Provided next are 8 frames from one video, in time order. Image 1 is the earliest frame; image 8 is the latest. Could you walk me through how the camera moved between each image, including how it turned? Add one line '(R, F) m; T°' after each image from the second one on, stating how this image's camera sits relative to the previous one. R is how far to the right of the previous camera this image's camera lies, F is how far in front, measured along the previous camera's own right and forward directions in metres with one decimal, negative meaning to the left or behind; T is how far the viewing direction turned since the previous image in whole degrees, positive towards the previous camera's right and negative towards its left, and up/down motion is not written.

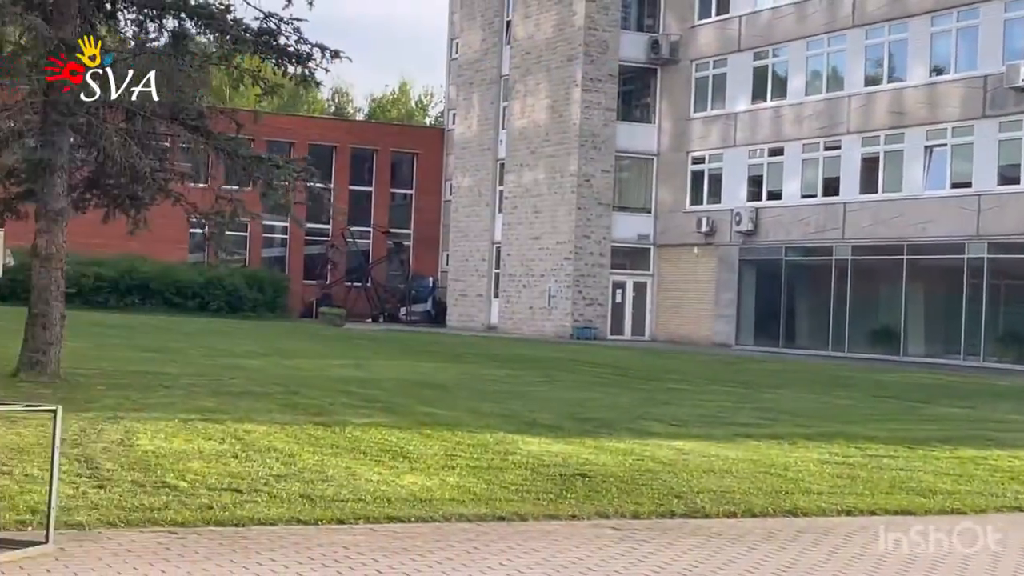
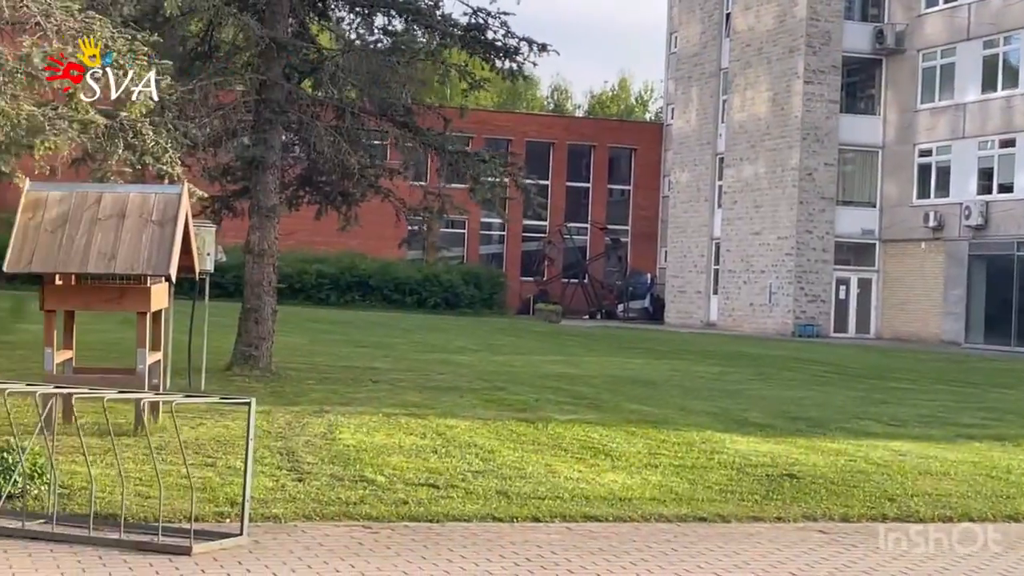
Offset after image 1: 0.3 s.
(+0.1, +0.2) m; -8°
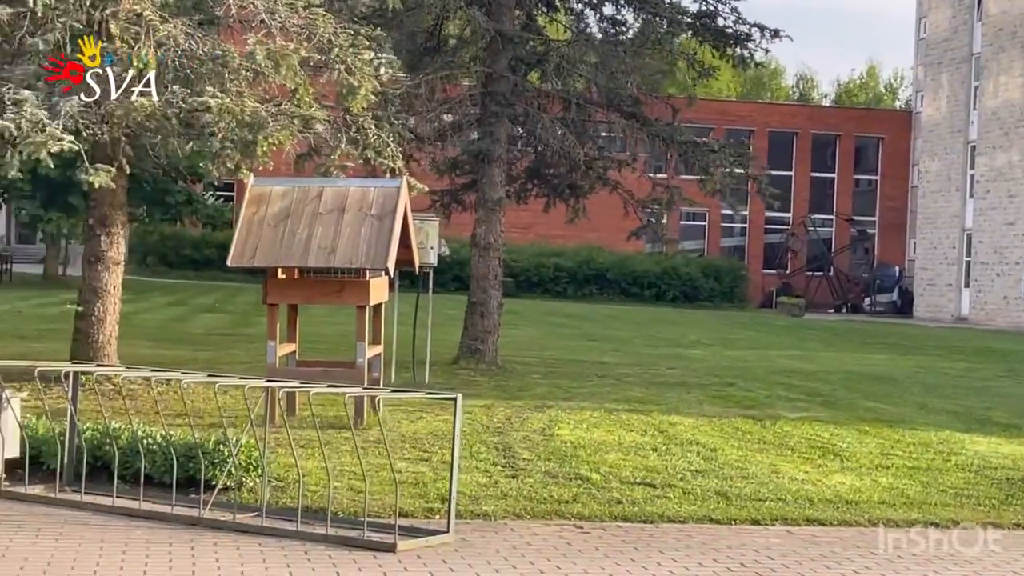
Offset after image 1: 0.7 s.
(+0.2, +0.2) m; -9°
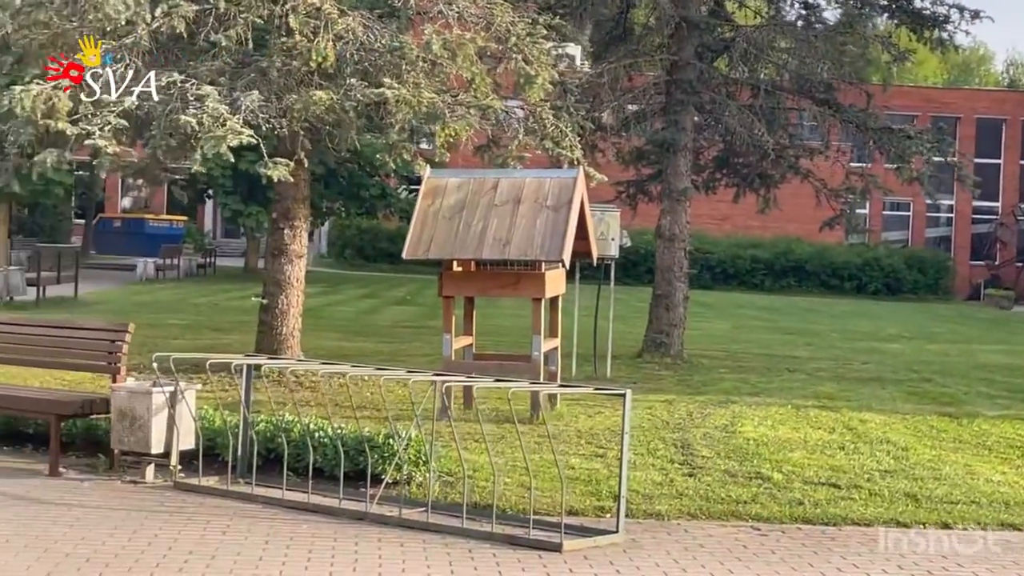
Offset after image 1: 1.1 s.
(+0.1, +0.2) m; -7°
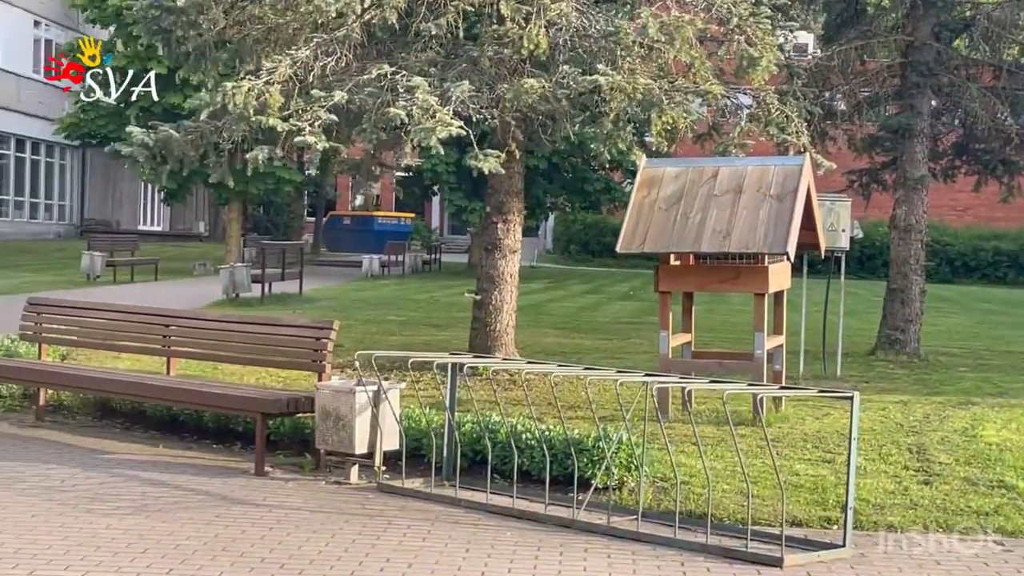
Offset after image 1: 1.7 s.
(+0.1, +0.5) m; -8°
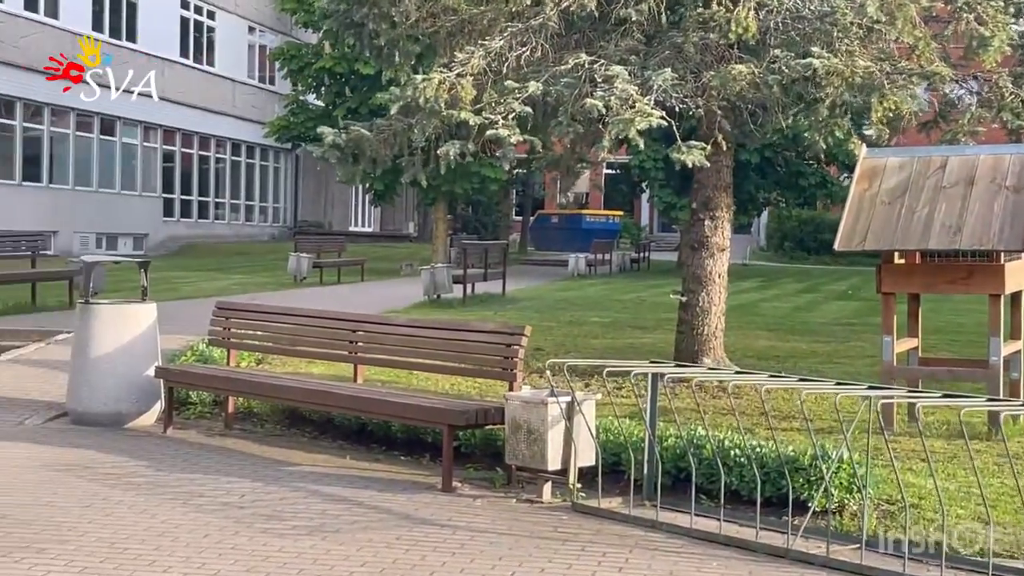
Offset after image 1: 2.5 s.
(0.0, +0.6) m; -8°
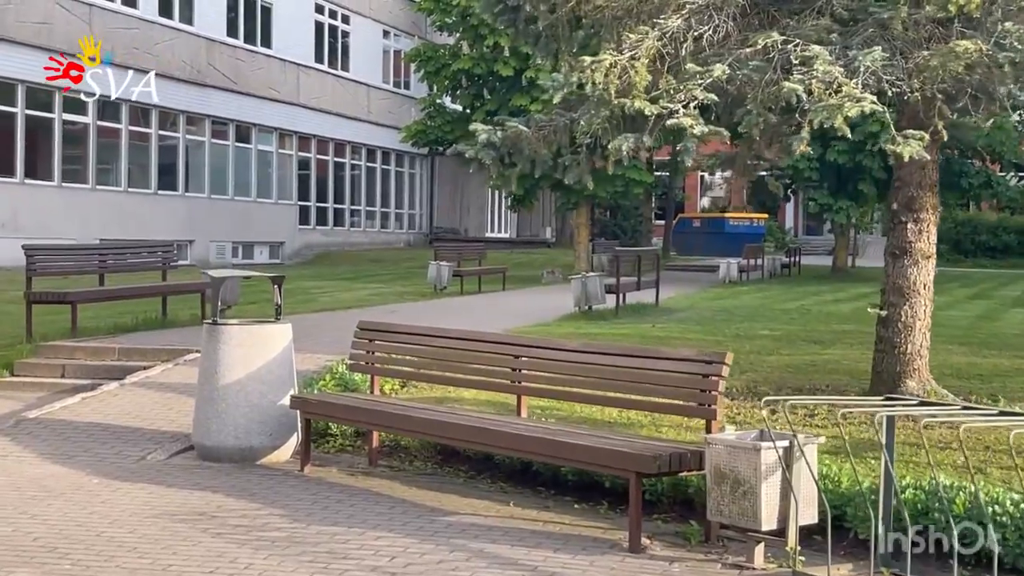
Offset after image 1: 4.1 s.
(-0.3, +1.3) m; -5°
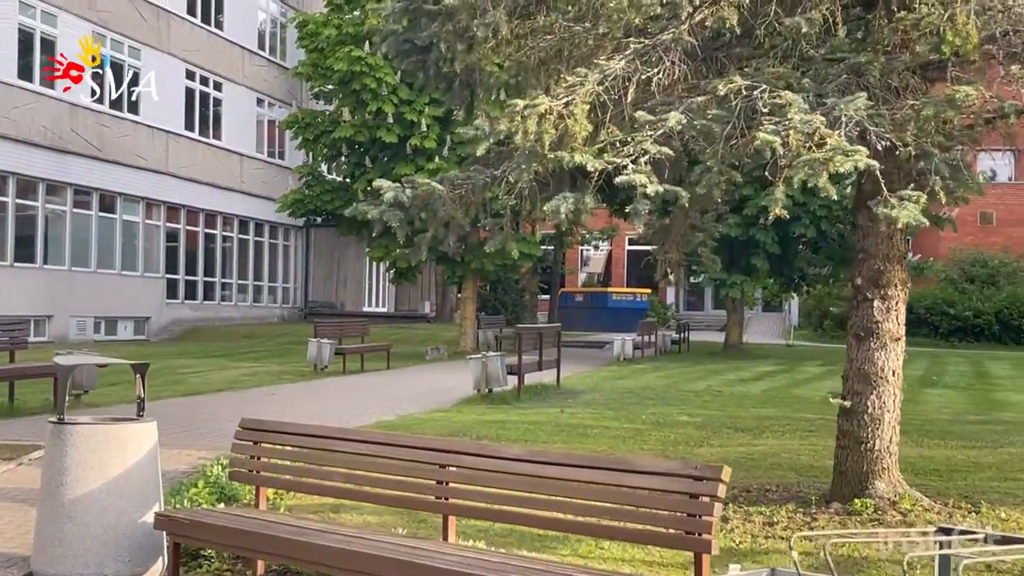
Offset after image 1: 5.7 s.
(-0.2, +1.5) m; +5°
